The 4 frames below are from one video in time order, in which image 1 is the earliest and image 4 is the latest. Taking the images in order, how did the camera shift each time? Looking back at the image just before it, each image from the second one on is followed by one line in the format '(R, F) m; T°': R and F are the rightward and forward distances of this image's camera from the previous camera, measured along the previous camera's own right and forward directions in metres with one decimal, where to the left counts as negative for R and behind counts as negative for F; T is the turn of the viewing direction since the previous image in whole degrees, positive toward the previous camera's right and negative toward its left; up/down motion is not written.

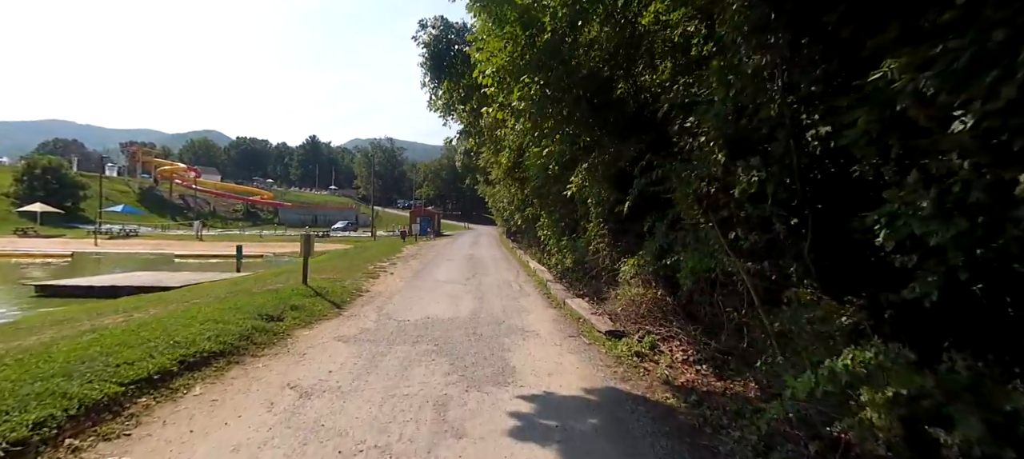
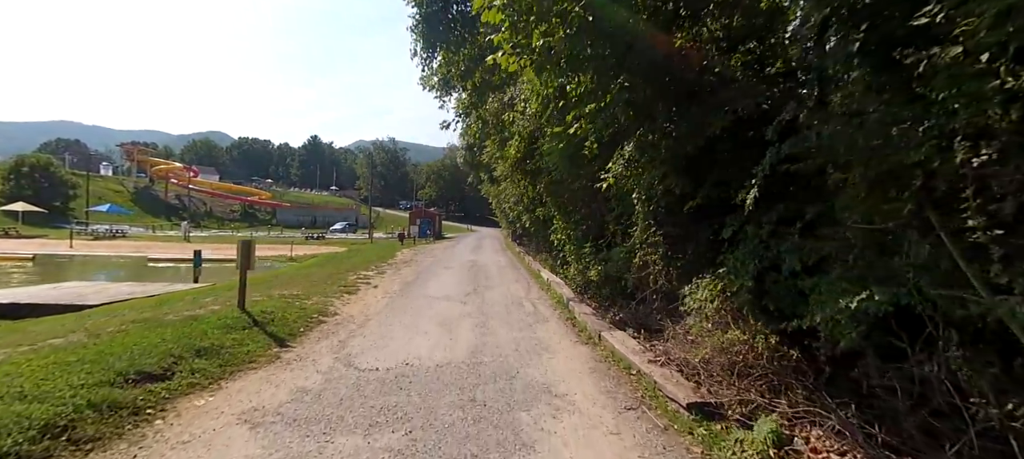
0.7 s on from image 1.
(-0.2, +2.8) m; 0°
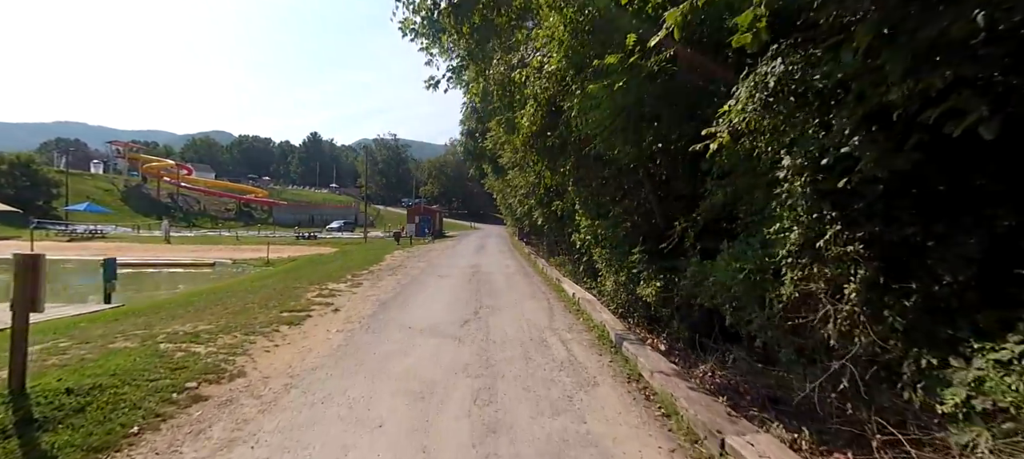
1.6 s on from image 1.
(-0.2, +3.7) m; 0°
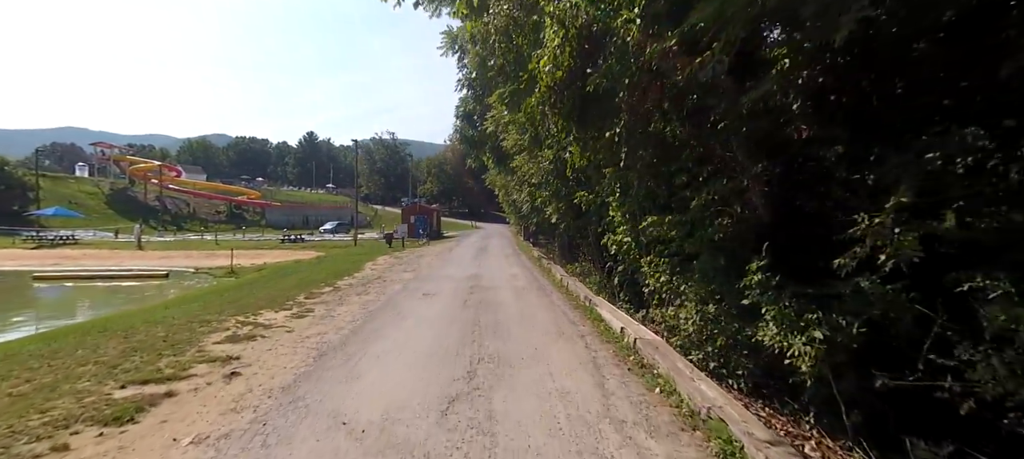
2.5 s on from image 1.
(-0.2, +3.7) m; 0°
